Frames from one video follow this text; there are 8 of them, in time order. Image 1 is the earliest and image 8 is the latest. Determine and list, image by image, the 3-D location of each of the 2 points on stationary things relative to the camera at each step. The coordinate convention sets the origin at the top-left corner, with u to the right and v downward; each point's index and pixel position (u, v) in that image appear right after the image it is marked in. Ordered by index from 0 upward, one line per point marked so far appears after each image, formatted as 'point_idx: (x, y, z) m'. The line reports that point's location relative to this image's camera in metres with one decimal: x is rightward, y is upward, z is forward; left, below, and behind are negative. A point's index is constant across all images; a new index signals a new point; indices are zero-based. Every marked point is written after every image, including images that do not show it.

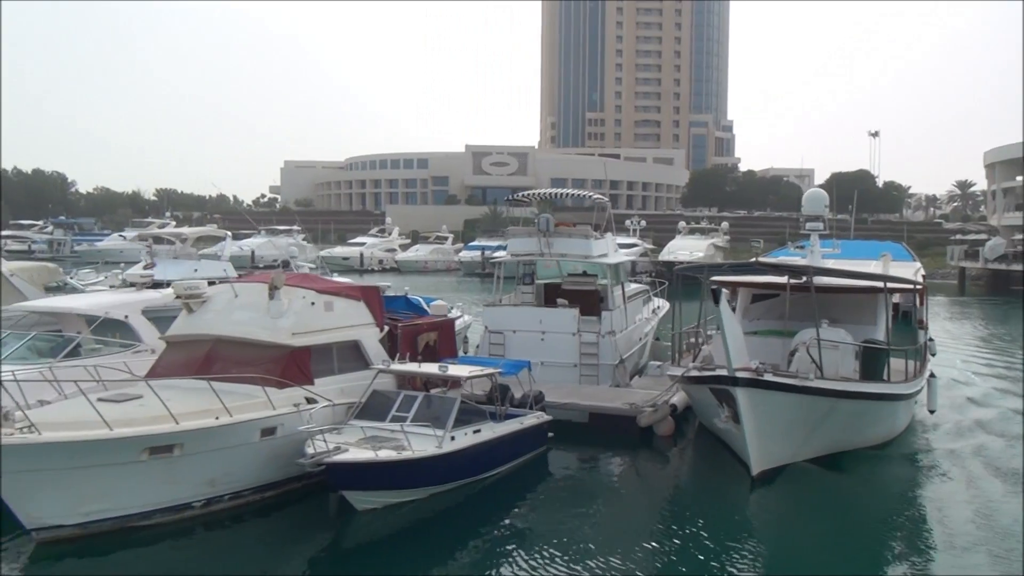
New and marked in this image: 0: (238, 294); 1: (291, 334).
0: (-2.9, -0.1, +9.7) m
1: (-2.2, -0.5, +9.2) m
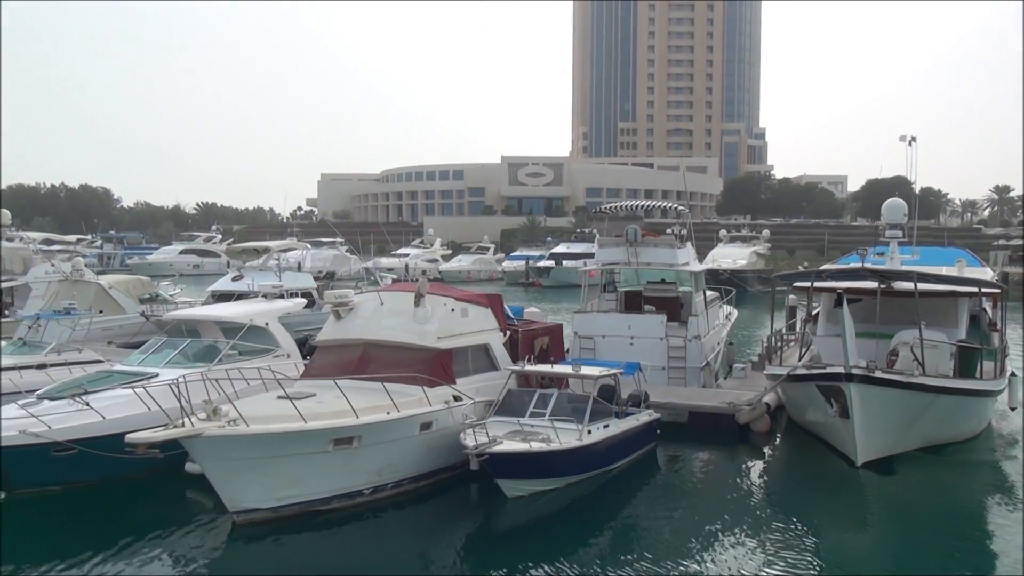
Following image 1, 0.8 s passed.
0: (-1.5, -0.2, +10.6) m
1: (-0.8, -0.5, +10.1) m
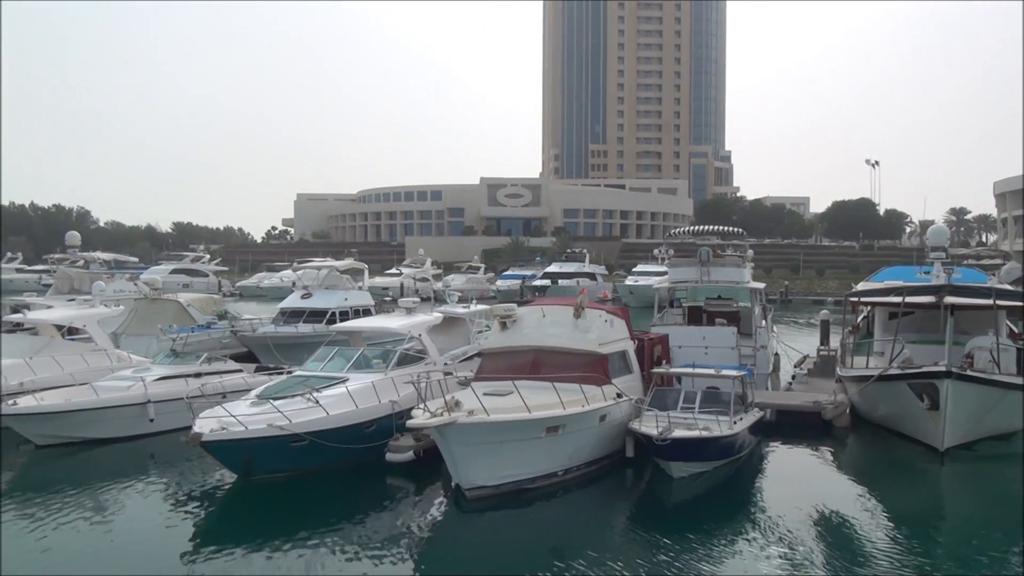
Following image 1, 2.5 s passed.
0: (+0.5, -0.4, +12.3) m
1: (+1.2, -0.7, +11.9) m
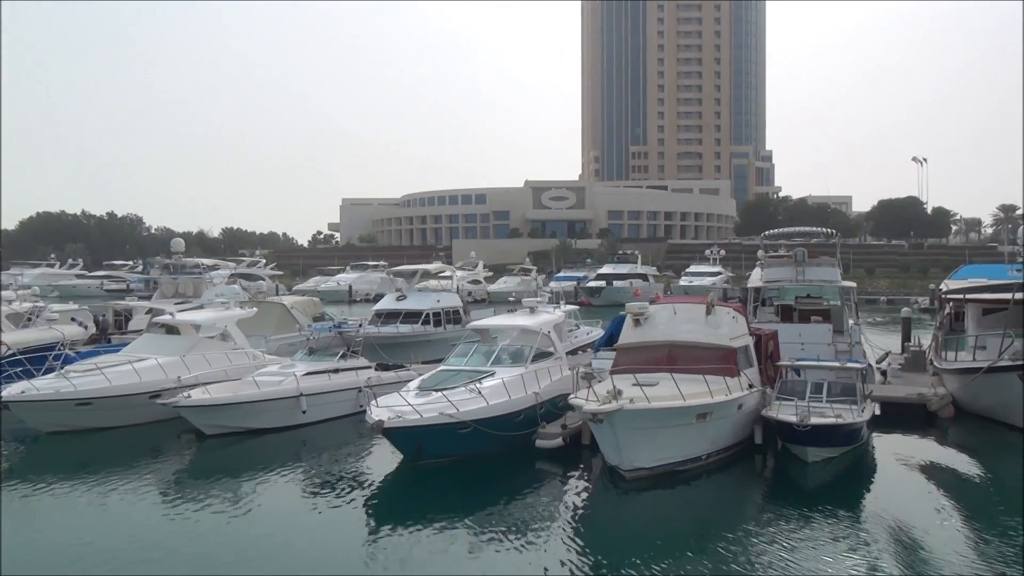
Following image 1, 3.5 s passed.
0: (+2.5, -0.4, +13.3) m
1: (+3.1, -0.7, +12.8) m
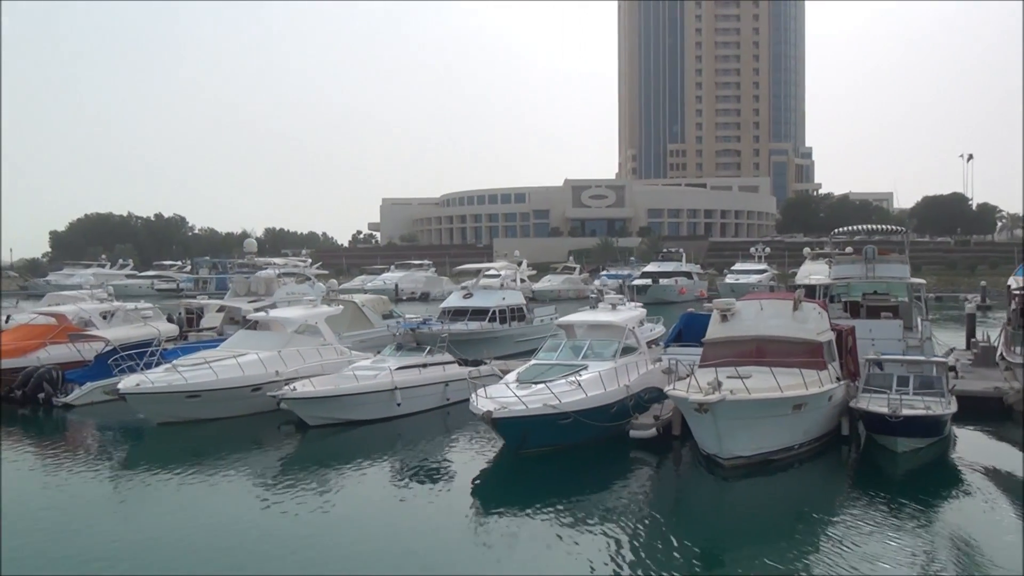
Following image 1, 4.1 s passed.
0: (+3.9, -0.3, +13.7) m
1: (+4.5, -0.7, +13.2) m
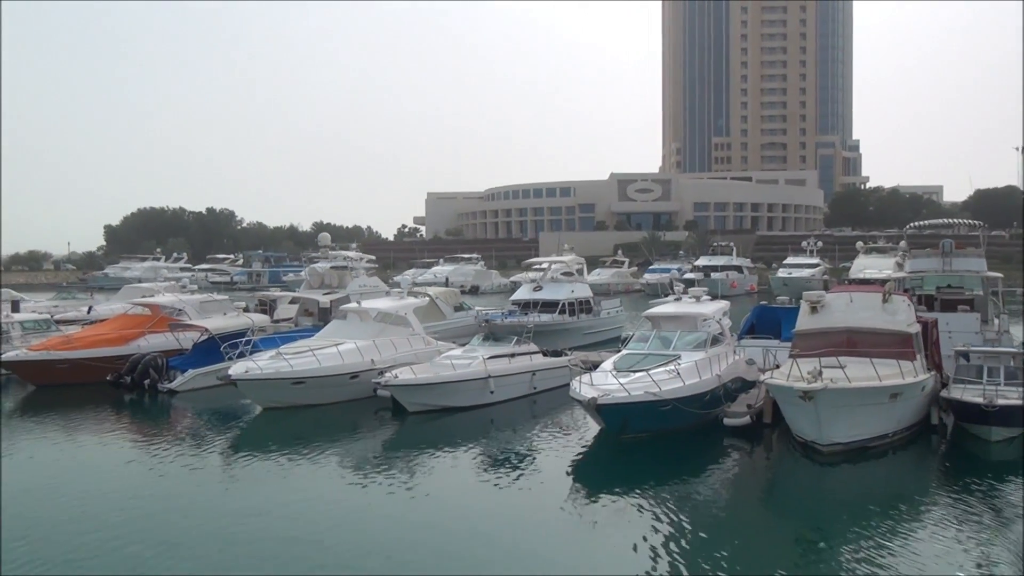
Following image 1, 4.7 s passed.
0: (+5.4, -0.2, +14.1) m
1: (+6.0, -0.6, +13.6) m
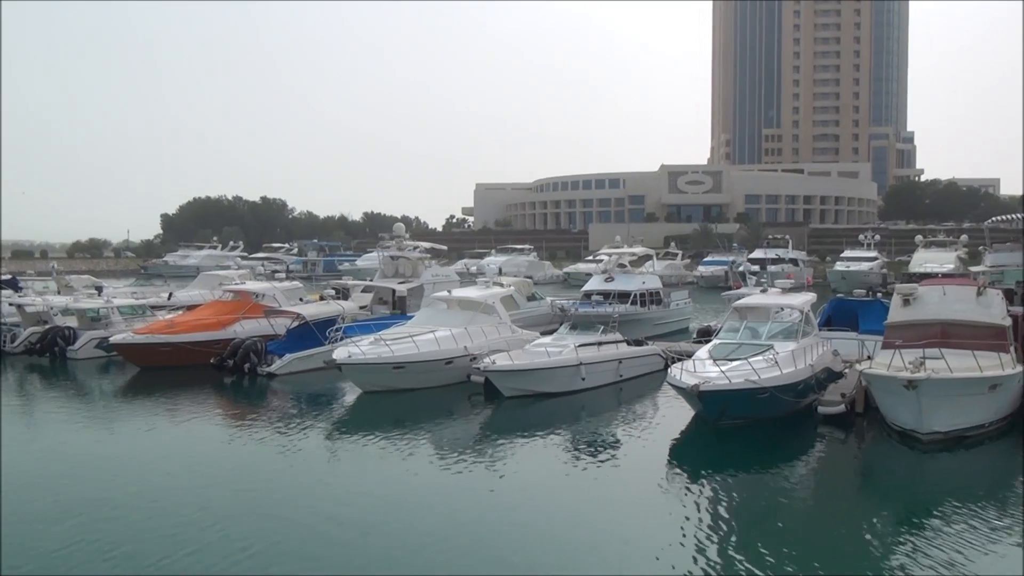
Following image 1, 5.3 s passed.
0: (+7.0, -0.1, +14.4) m
1: (+7.5, -0.5, +13.8) m
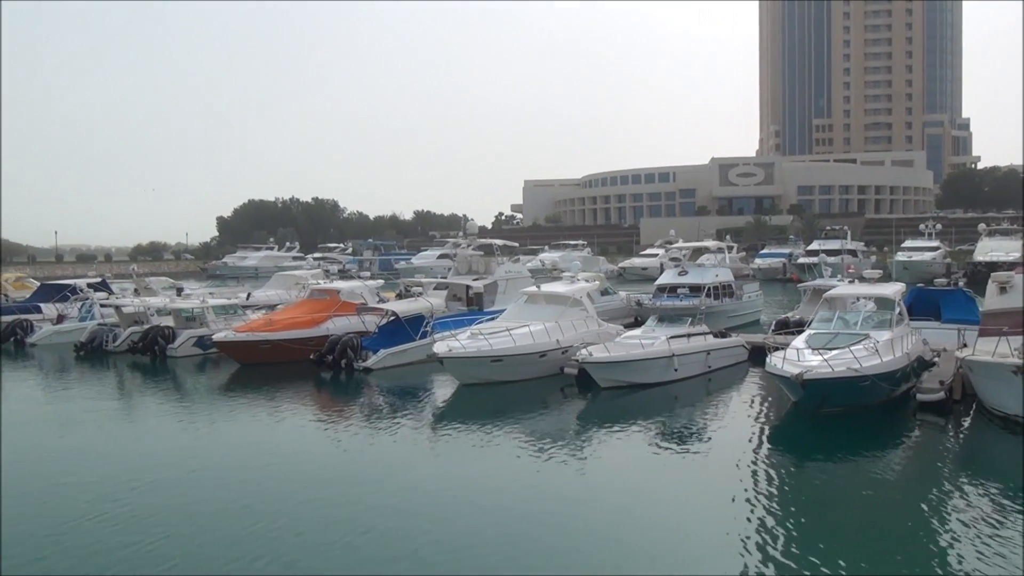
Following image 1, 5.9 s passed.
0: (+8.6, +0.1, +14.5) m
1: (+9.2, -0.2, +14.0) m
